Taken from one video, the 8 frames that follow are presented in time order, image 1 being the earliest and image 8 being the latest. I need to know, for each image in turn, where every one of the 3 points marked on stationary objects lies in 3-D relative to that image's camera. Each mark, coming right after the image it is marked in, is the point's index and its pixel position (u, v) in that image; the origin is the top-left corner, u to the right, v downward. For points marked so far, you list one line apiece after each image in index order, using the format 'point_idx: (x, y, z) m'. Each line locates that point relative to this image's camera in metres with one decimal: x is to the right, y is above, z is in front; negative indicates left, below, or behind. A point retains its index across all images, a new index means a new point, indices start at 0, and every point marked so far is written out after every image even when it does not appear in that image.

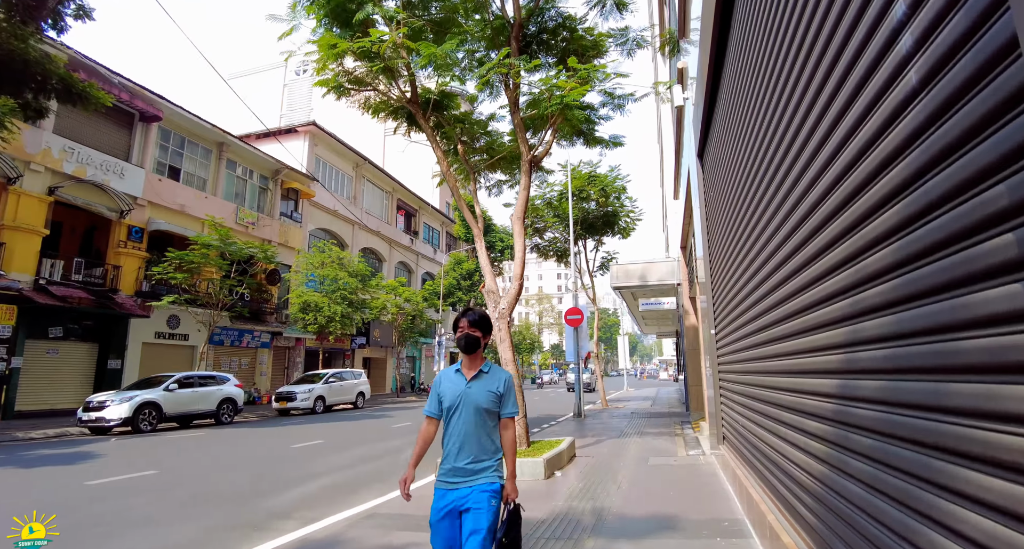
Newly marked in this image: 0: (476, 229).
0: (-0.6, +0.8, +8.8) m
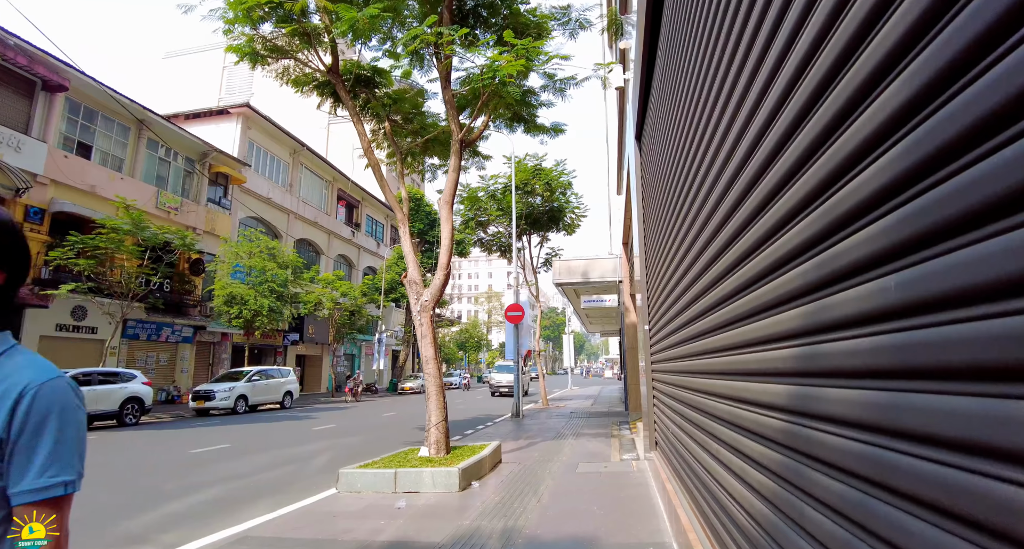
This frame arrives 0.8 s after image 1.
0: (-1.7, +1.0, +8.0) m
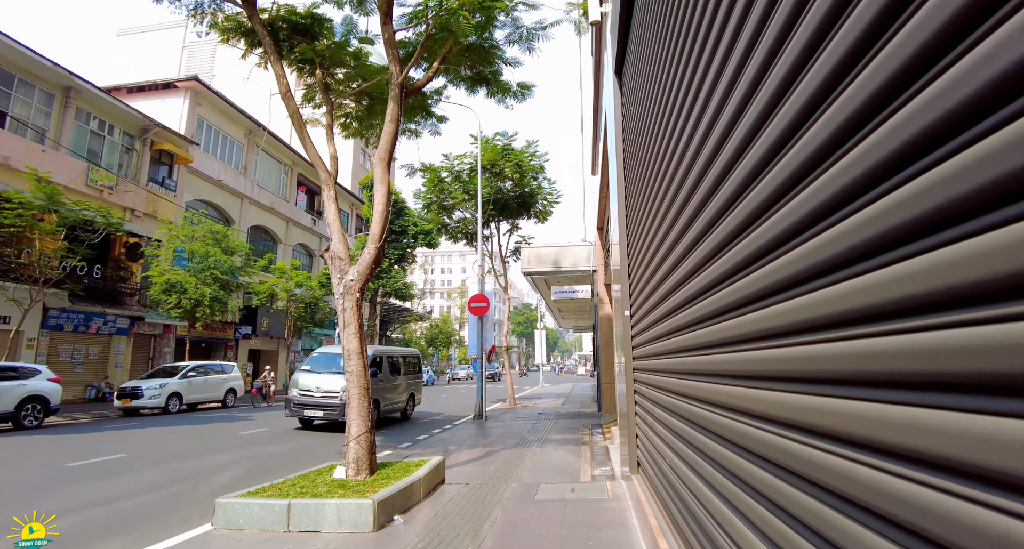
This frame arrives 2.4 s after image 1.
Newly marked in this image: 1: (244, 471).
0: (-2.2, +1.3, +6.5) m
1: (-3.5, -2.7, +7.8) m
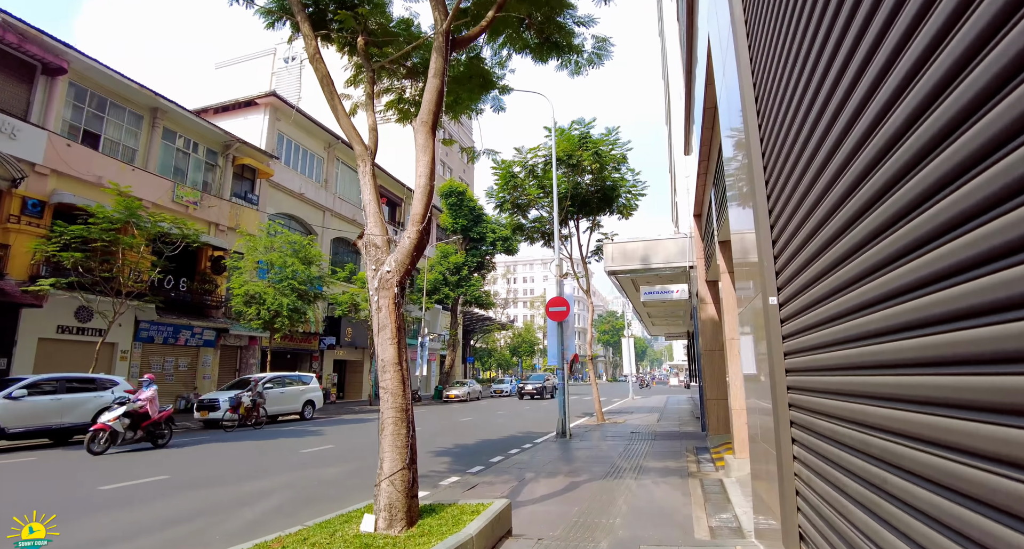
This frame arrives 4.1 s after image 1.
0: (-1.5, +1.3, +5.5) m
1: (-2.5, -2.7, +6.8) m
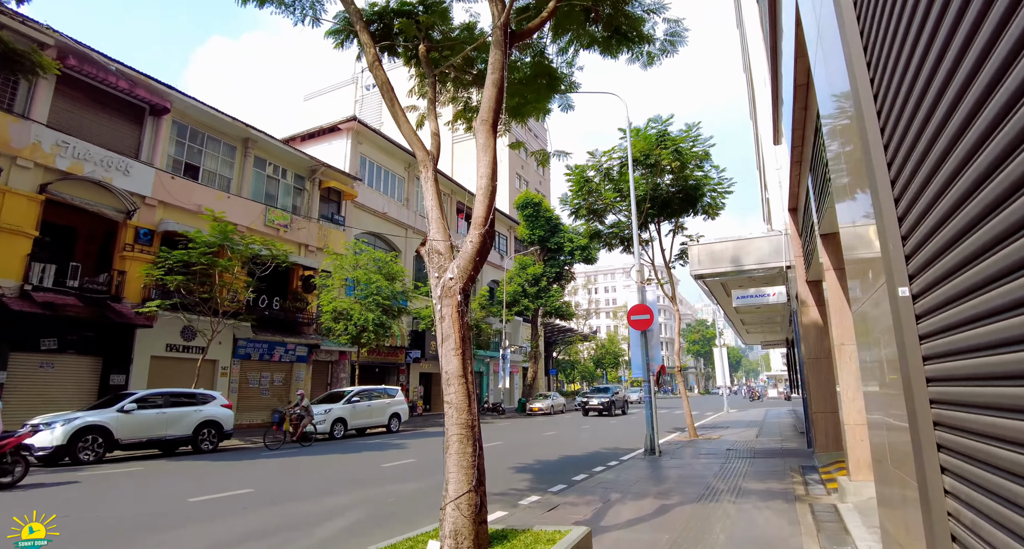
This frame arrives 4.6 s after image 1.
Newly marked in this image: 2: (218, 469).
0: (-0.9, +1.2, +5.3) m
1: (-1.5, -2.8, +6.7) m
2: (-4.6, -3.1, +8.6) m
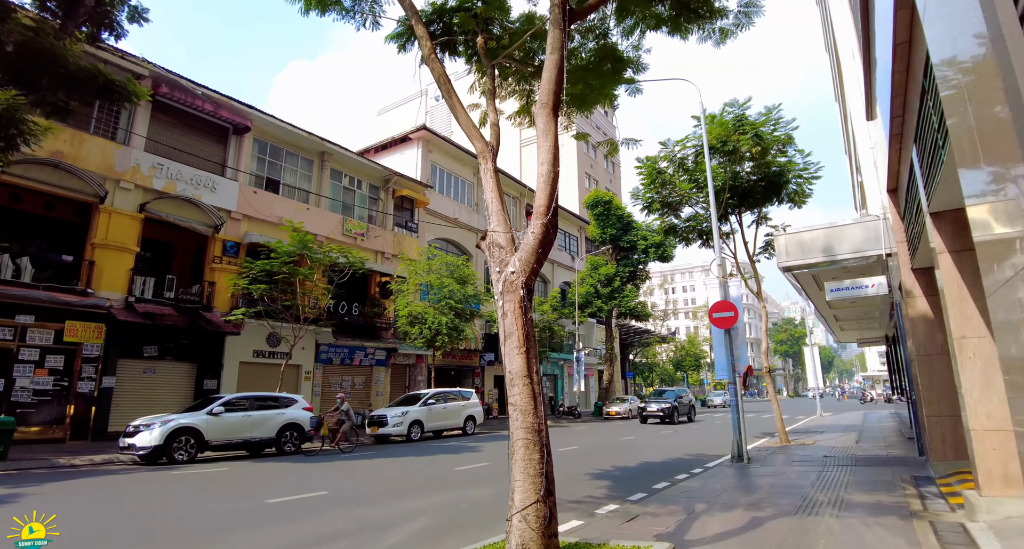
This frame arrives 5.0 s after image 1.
0: (-0.3, +1.2, +5.1) m
1: (-0.6, -2.8, +6.6) m
2: (-3.5, -3.2, +8.8) m
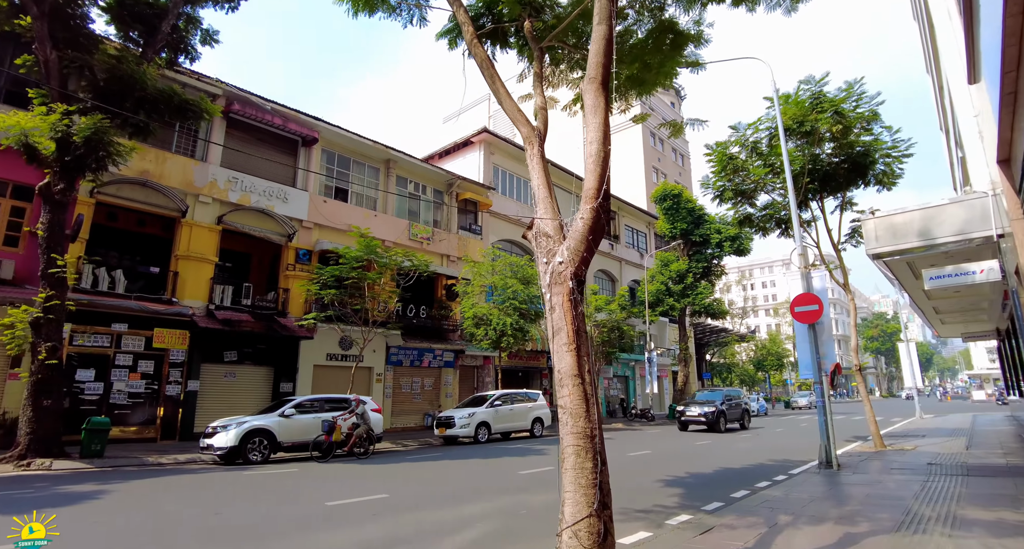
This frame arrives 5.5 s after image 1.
0: (+0.1, +1.3, +4.8) m
1: (+0.1, -2.8, +6.3) m
2: (-2.4, -3.2, +8.9) m
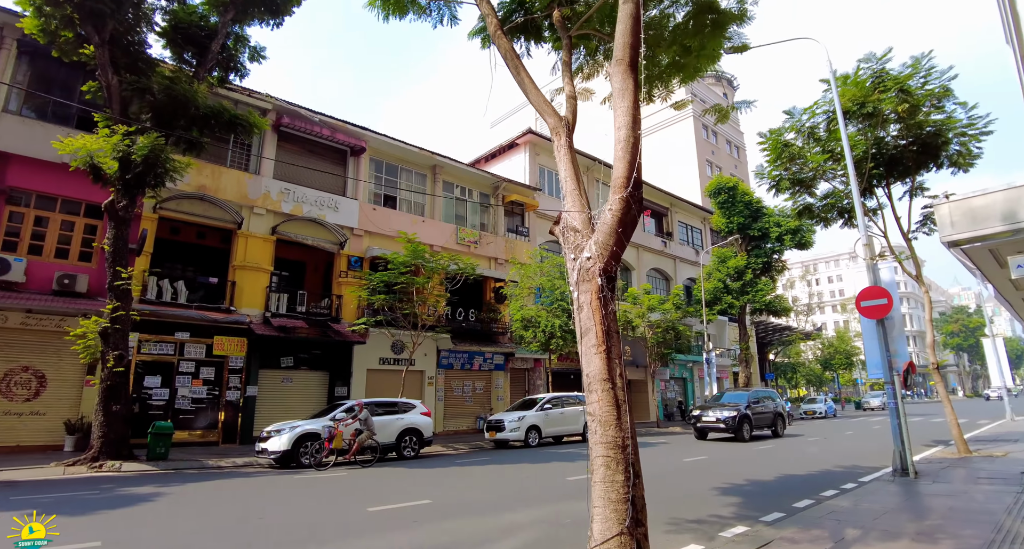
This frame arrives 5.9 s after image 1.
0: (+0.3, +1.3, +4.6) m
1: (+0.6, -2.8, +6.0) m
2: (-1.7, -3.3, +8.9) m
